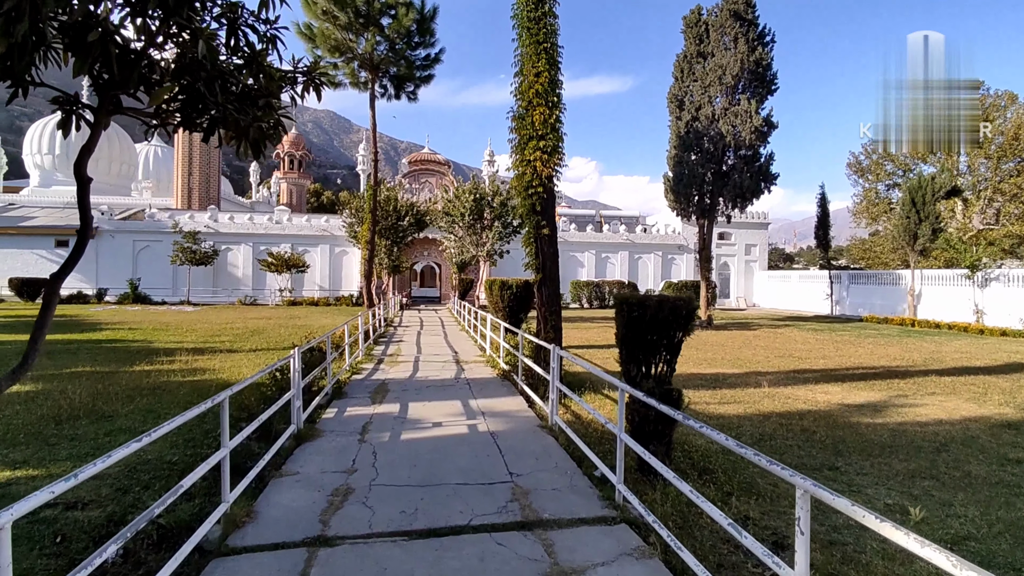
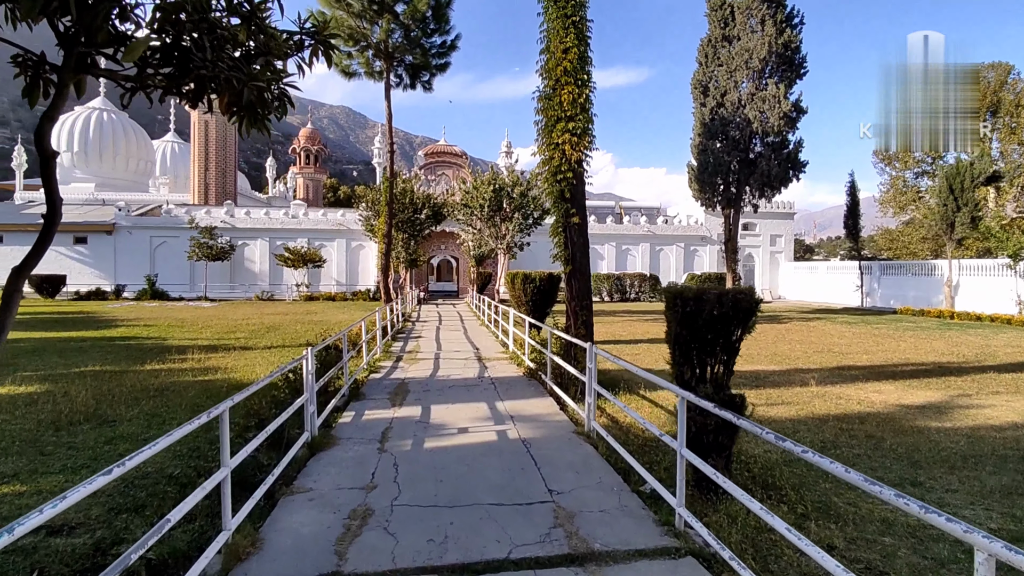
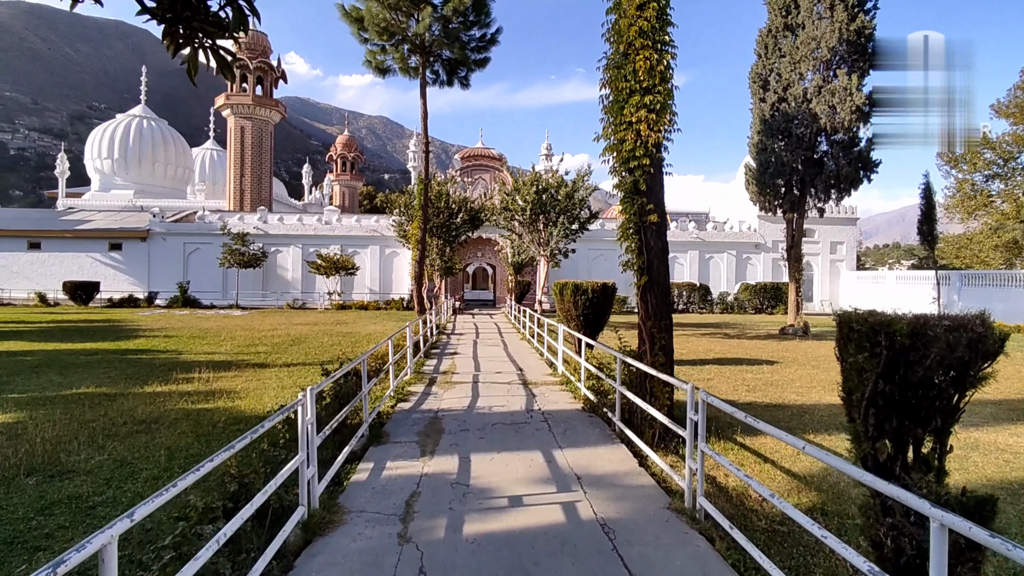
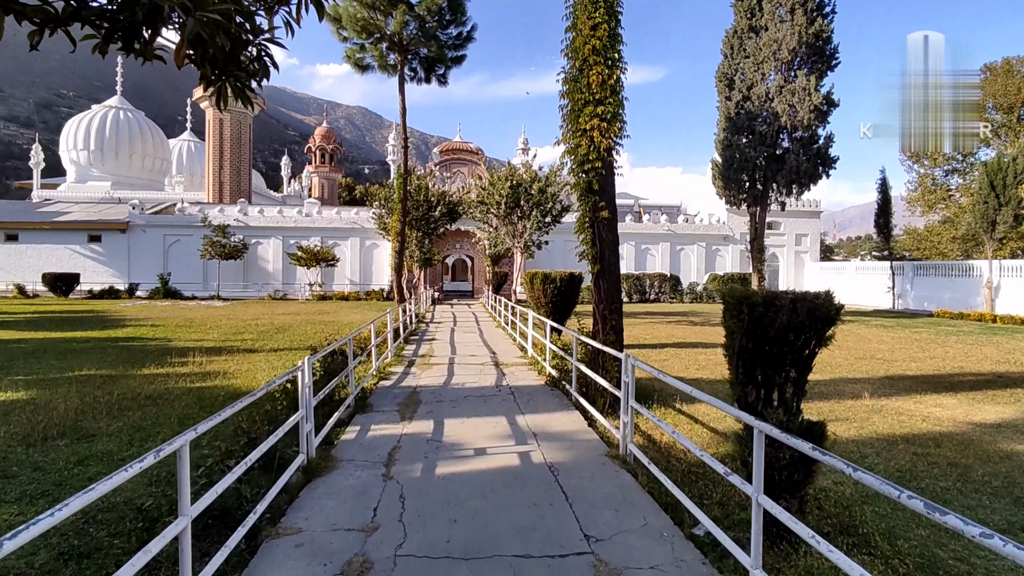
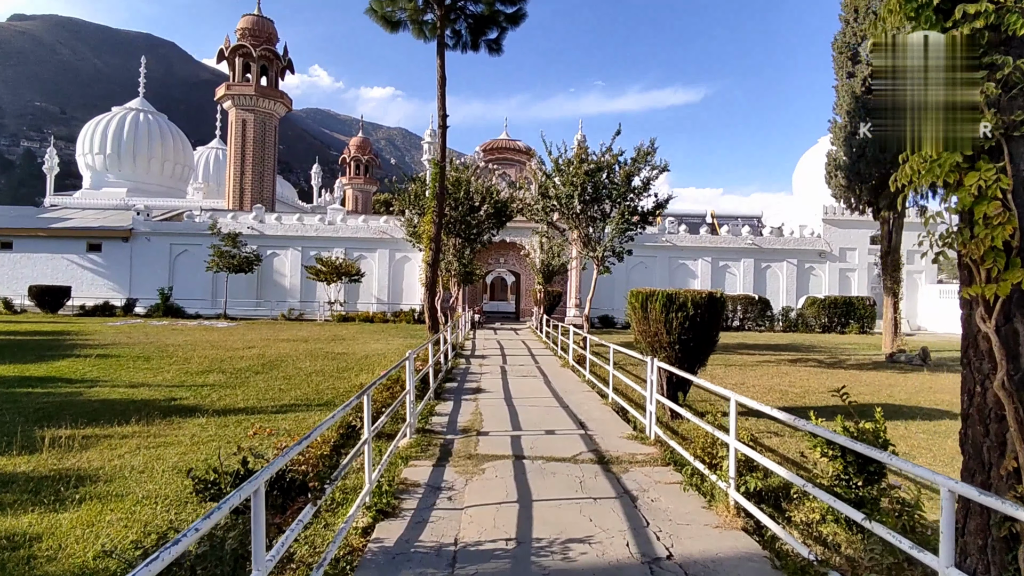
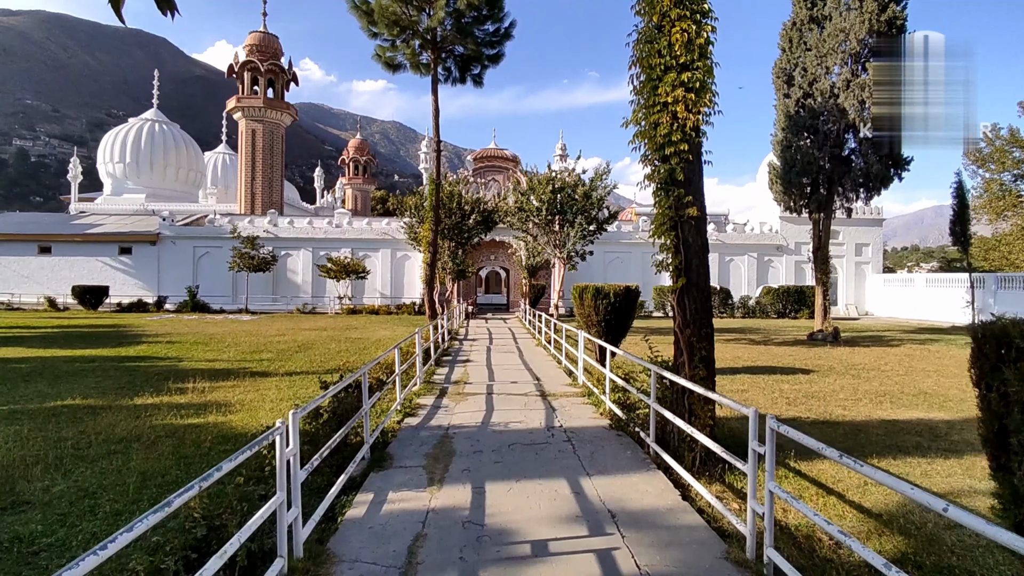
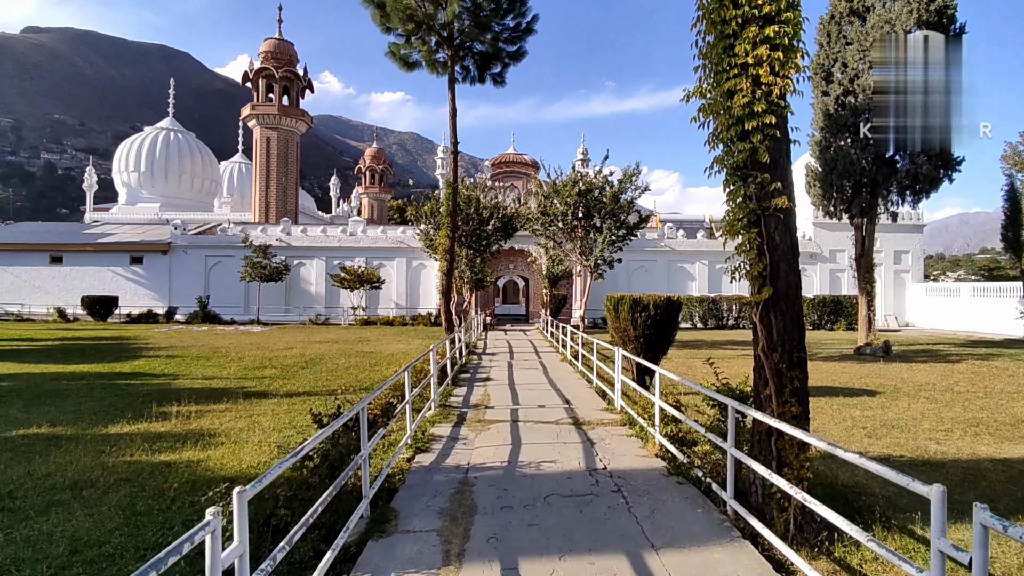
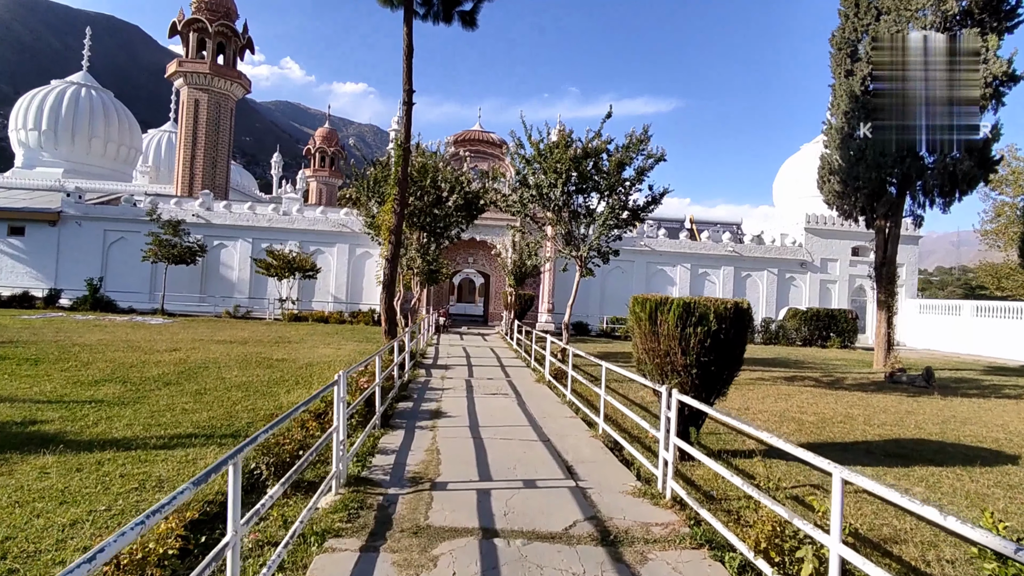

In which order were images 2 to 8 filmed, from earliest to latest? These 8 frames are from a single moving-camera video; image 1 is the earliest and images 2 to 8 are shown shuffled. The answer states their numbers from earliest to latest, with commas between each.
2, 4, 3, 6, 7, 5, 8
